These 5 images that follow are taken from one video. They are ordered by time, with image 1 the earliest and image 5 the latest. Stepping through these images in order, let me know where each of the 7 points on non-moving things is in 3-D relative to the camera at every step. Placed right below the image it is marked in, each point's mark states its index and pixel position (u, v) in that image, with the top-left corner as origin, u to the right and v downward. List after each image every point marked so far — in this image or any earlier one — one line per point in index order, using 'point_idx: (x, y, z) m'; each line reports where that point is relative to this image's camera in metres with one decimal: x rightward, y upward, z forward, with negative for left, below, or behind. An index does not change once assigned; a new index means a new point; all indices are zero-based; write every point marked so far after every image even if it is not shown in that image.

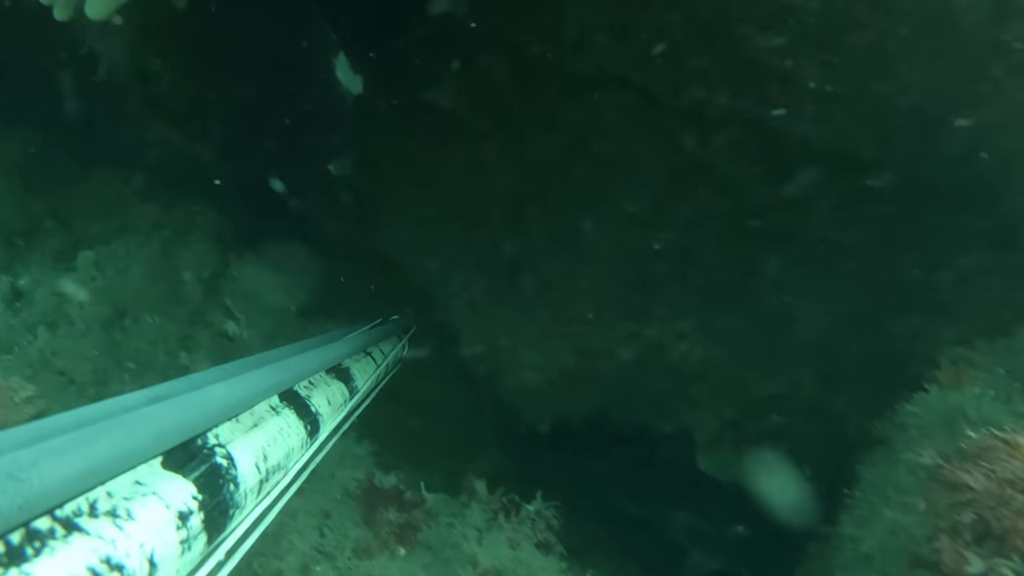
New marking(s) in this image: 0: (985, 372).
0: (+2.7, -0.5, +3.3) m
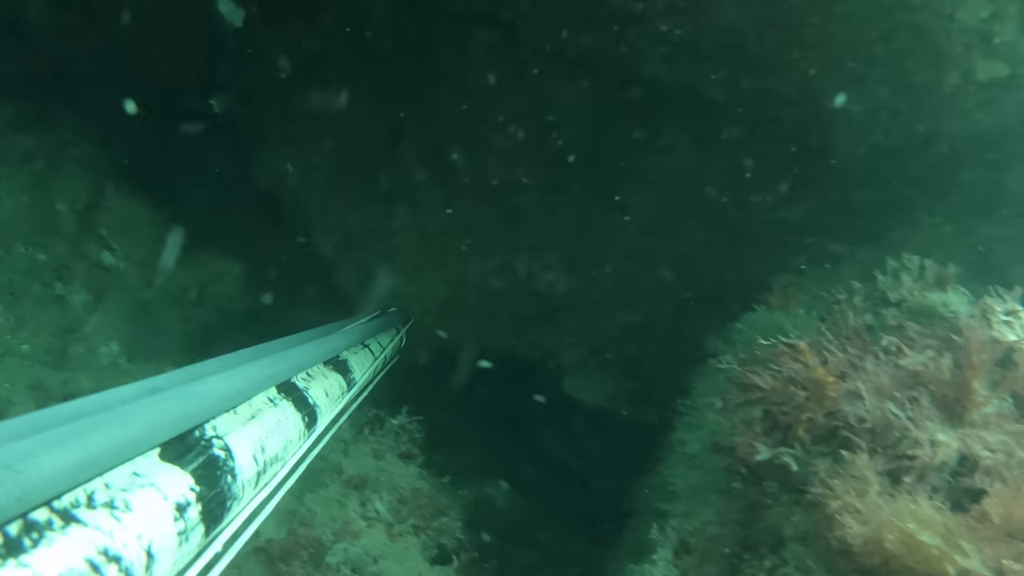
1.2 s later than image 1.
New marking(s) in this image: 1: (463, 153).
0: (+1.9, 0.0, +3.7) m
1: (-0.3, +0.9, +3.7) m
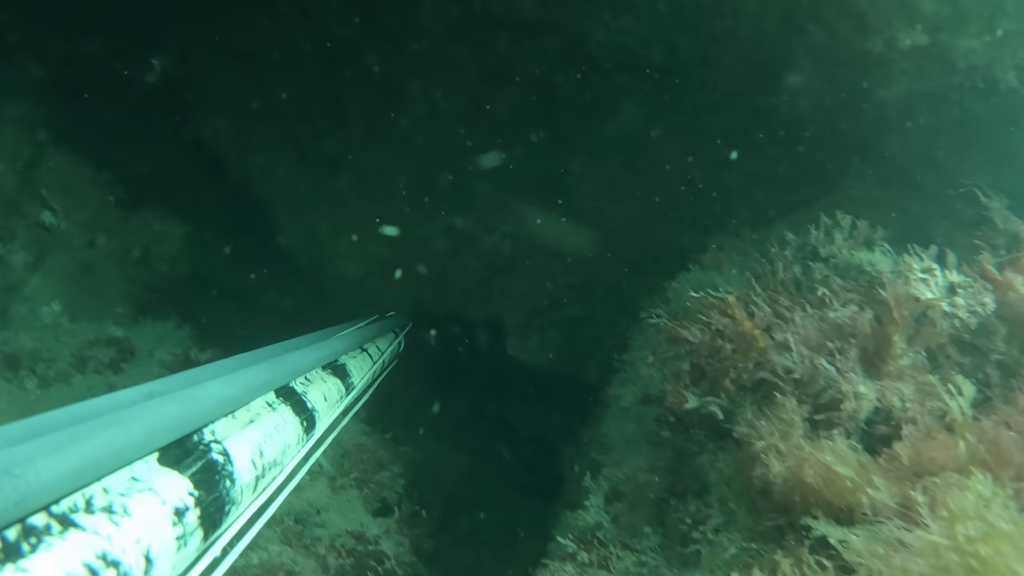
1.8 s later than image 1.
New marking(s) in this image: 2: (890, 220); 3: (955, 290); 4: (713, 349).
0: (+1.5, +0.2, +3.8) m
1: (-0.7, +1.1, +3.8) m
2: (+2.6, +0.5, +3.9) m
3: (+2.5, 0.0, +3.2) m
4: (+1.1, -0.3, +3.1) m
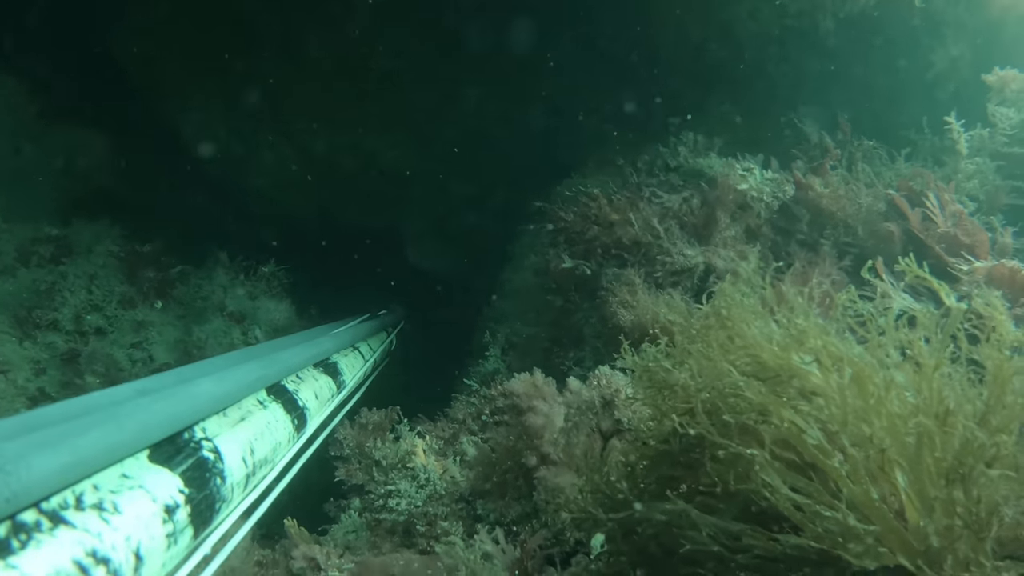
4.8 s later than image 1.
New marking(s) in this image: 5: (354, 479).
0: (+0.9, +1.0, +4.6) m
1: (-1.3, +1.9, +4.2) m
2: (+1.9, +1.3, +4.8) m
3: (+1.9, +0.7, +4.1) m
4: (+0.5, +0.4, +3.8) m
5: (-0.8, -1.0, +3.0) m
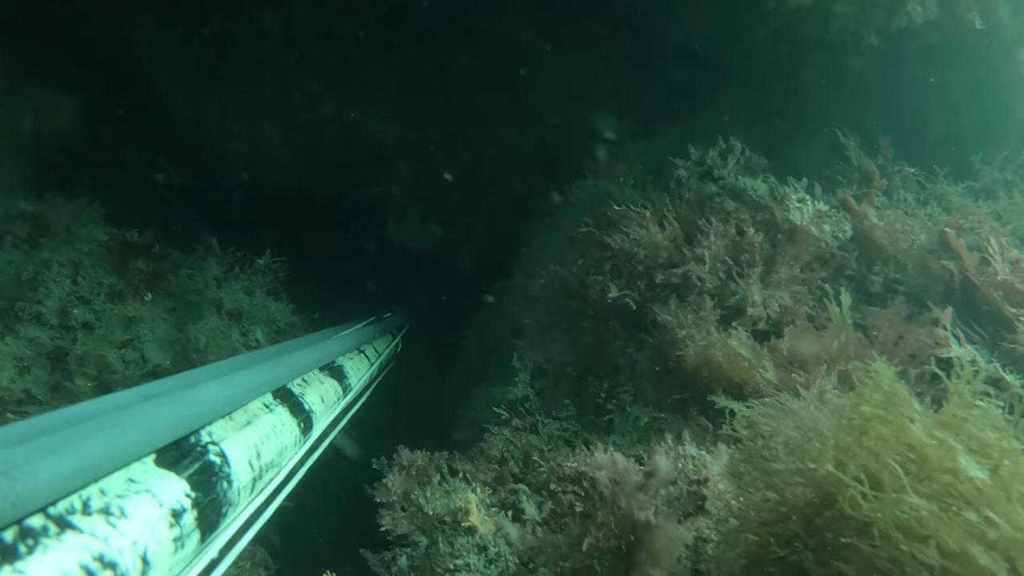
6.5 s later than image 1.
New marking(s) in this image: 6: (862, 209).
0: (+1.2, +0.8, +4.3) m
1: (-1.0, +1.7, +3.8) m
2: (+2.2, +1.0, +4.6) m
3: (+2.2, +0.5, +4.0) m
4: (+0.8, +0.2, +3.6) m
5: (-0.6, -1.2, +2.8) m
6: (+2.5, +0.6, +4.1) m
